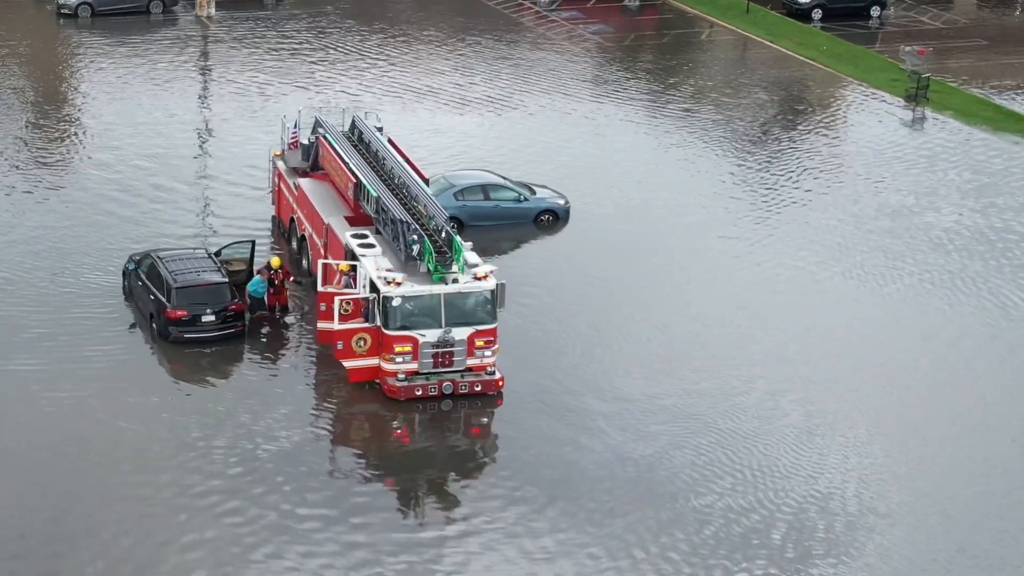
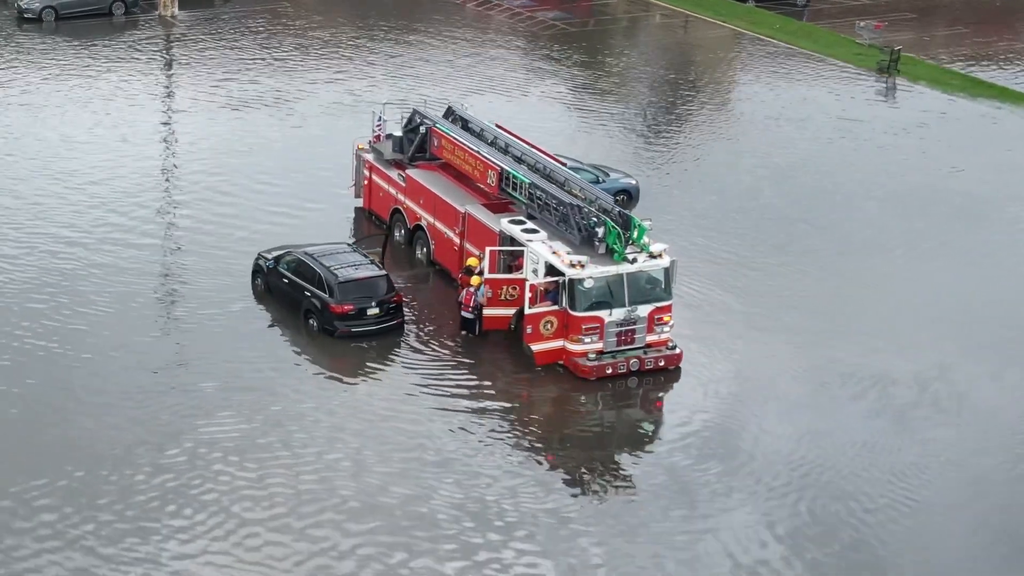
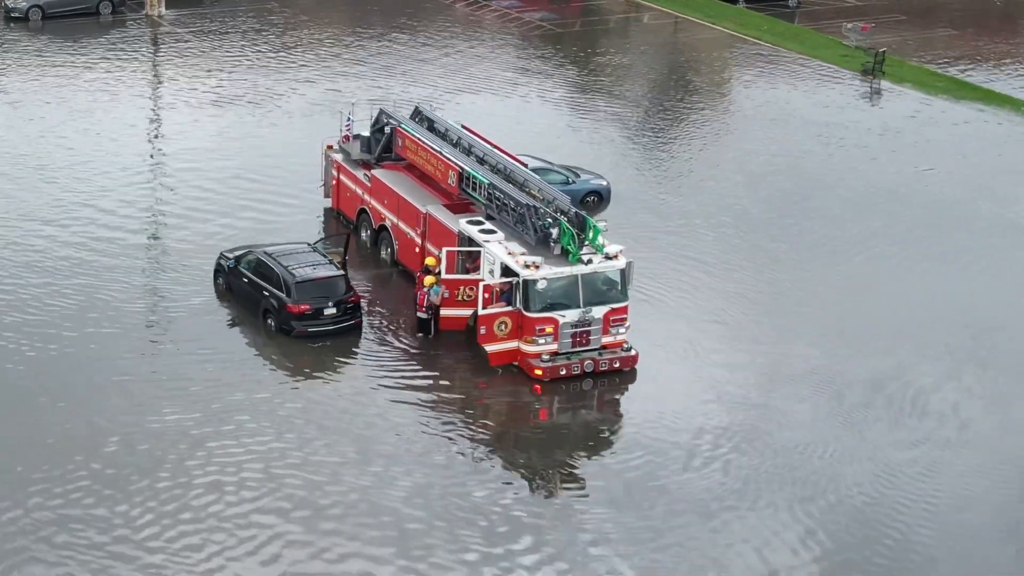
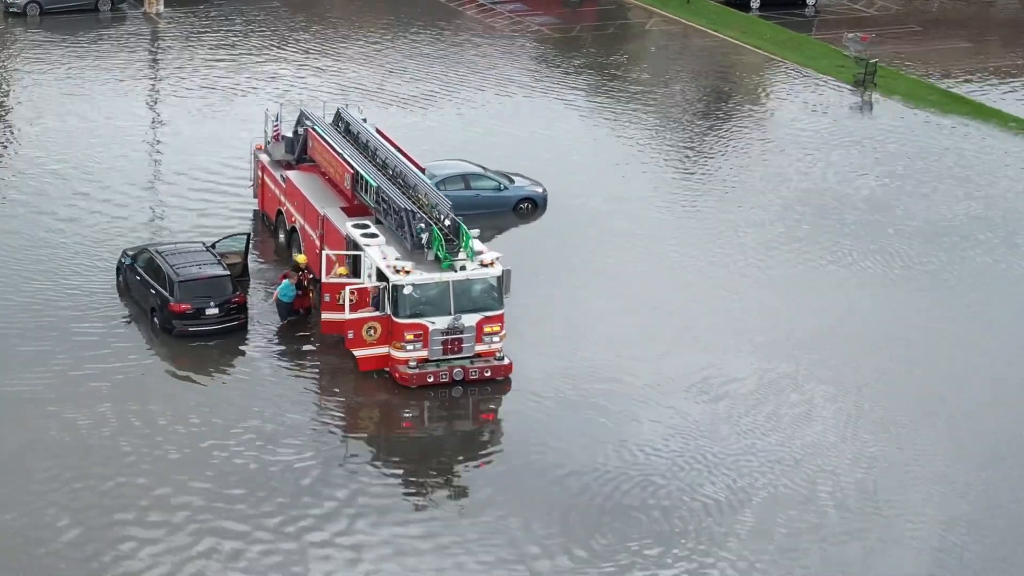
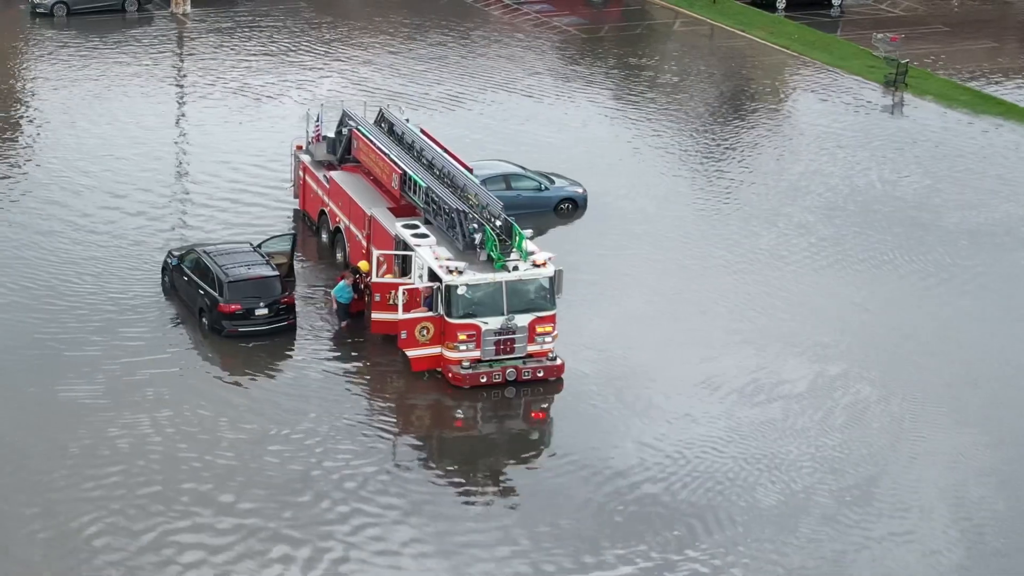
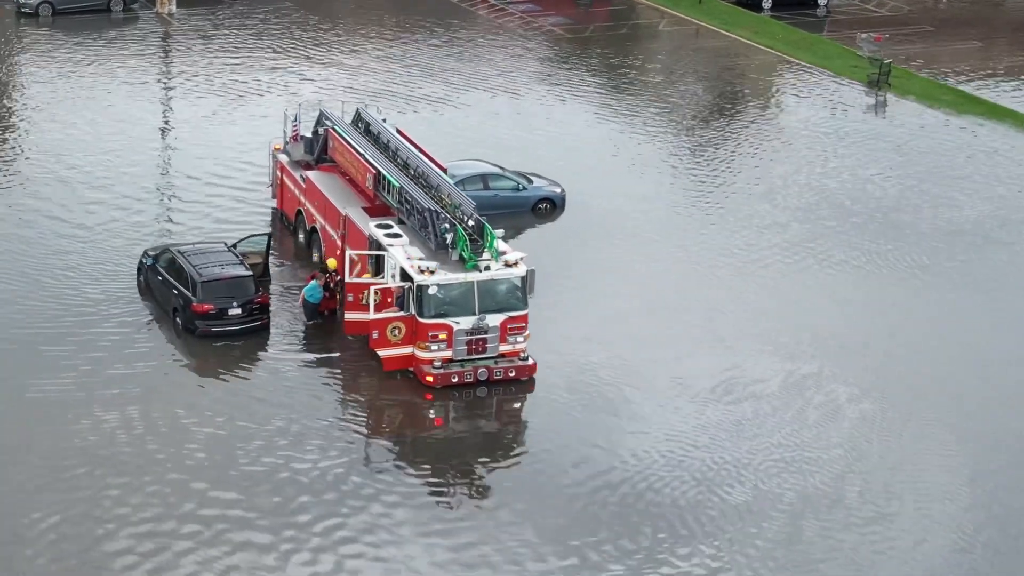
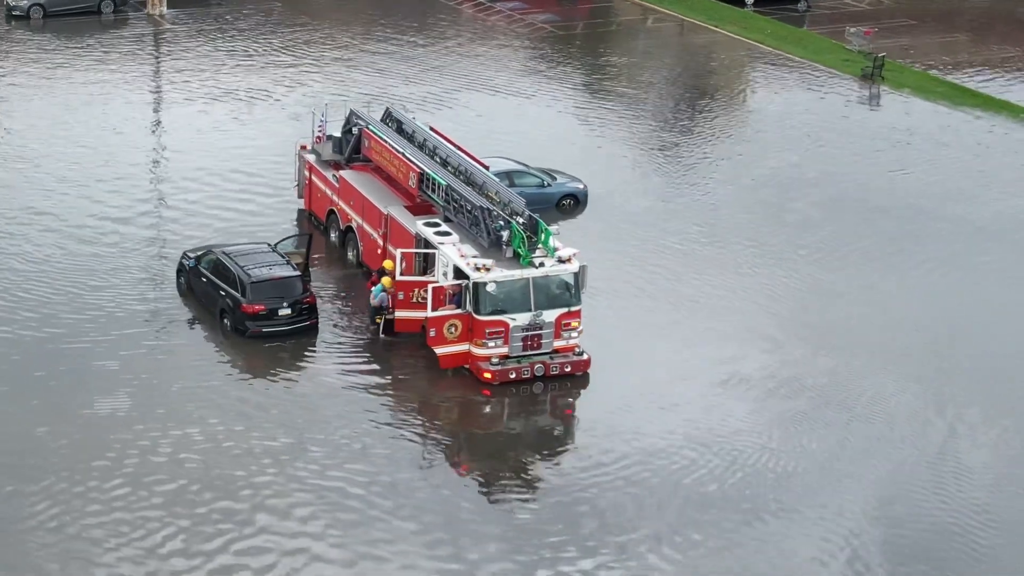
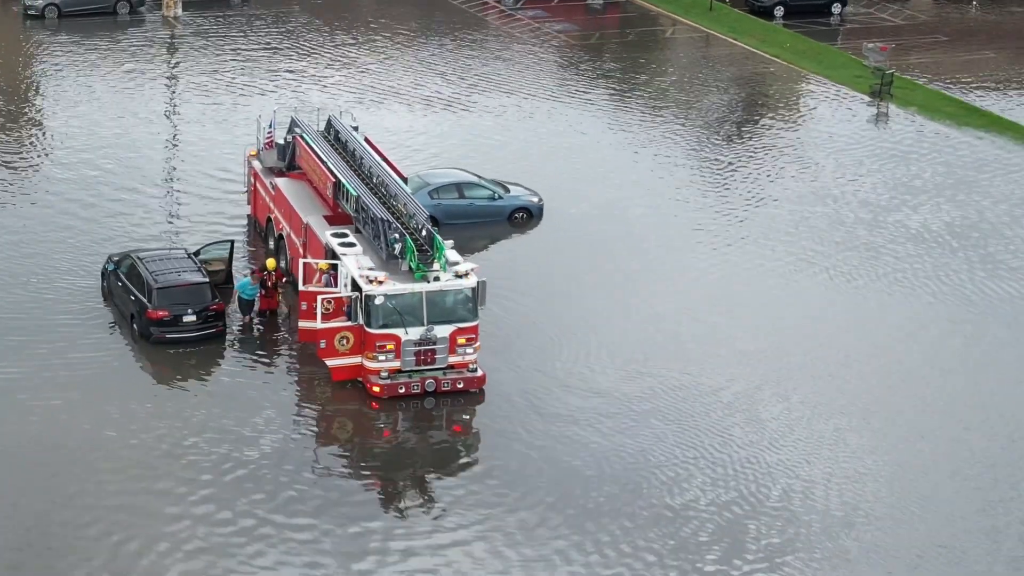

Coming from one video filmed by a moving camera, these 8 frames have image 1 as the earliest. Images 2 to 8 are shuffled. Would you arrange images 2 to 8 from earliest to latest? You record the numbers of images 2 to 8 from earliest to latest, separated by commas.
8, 4, 6, 5, 7, 3, 2
